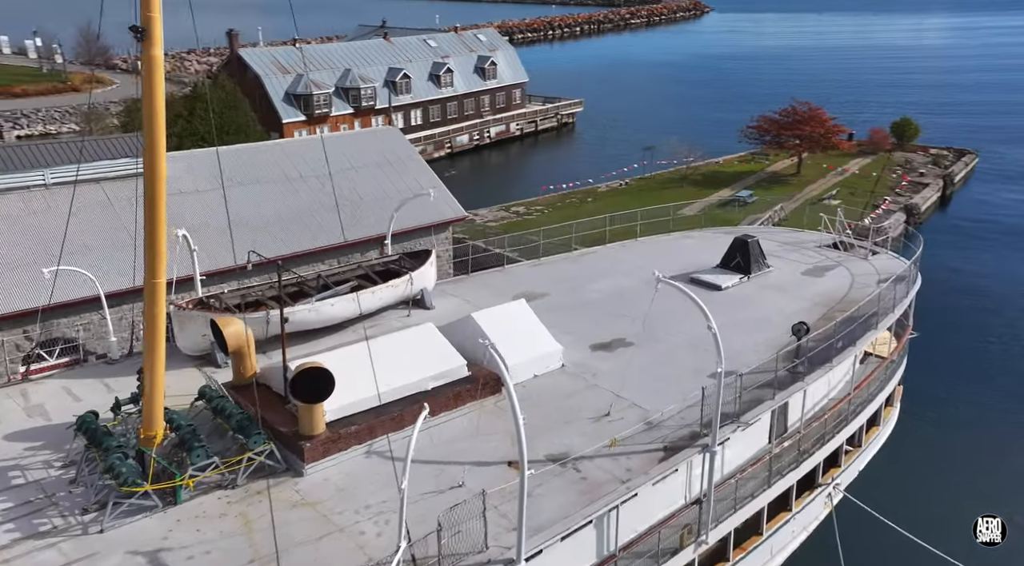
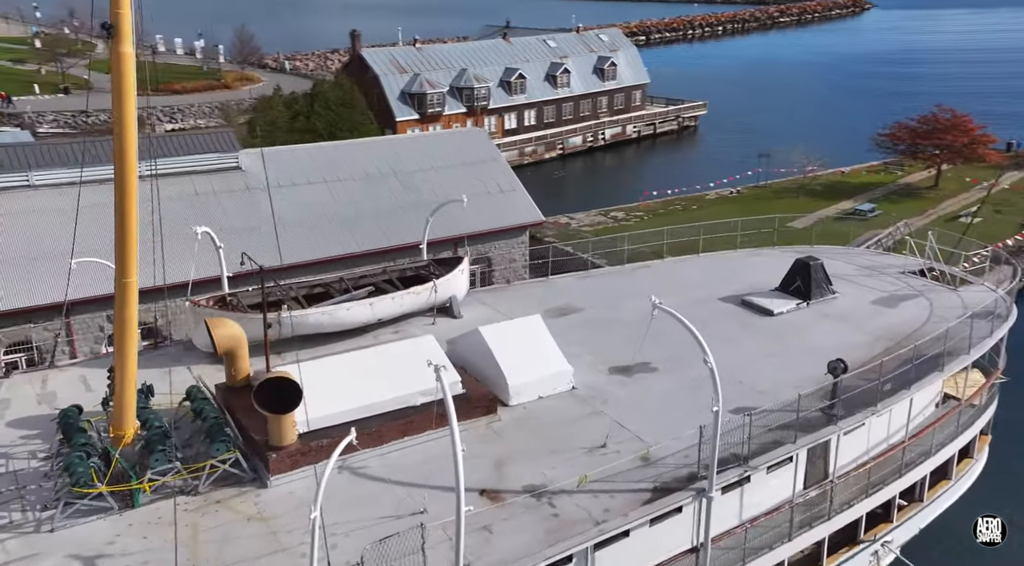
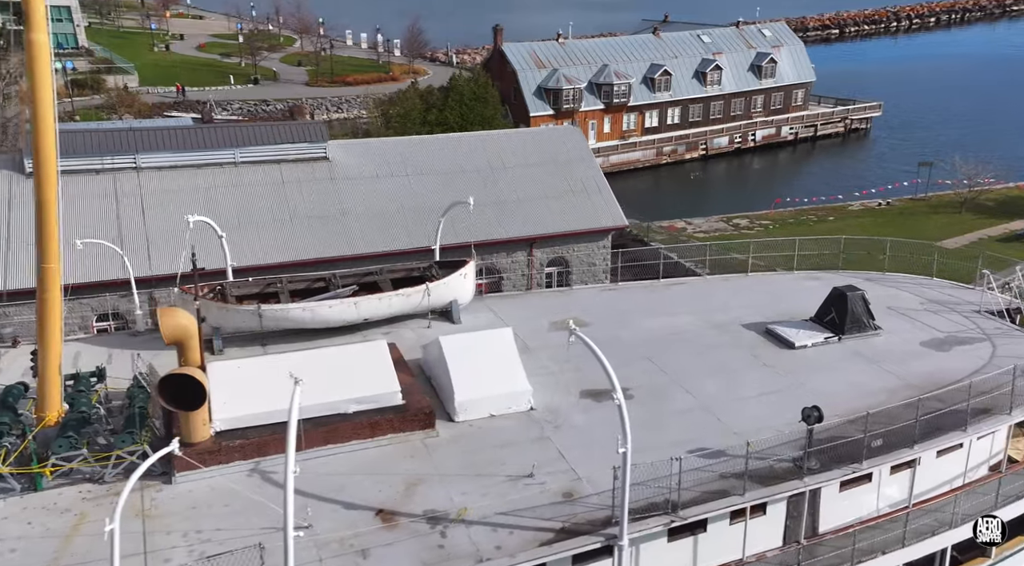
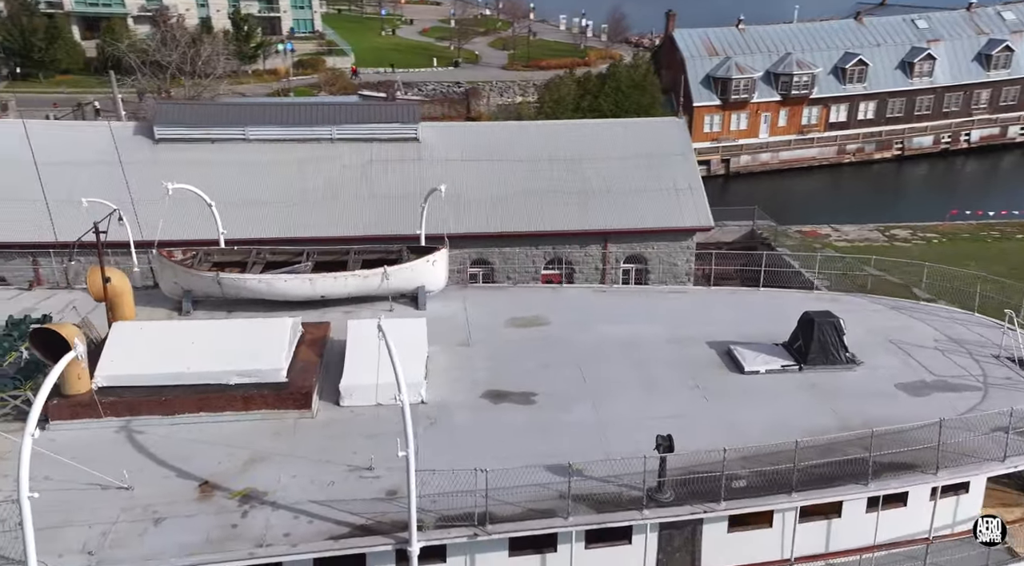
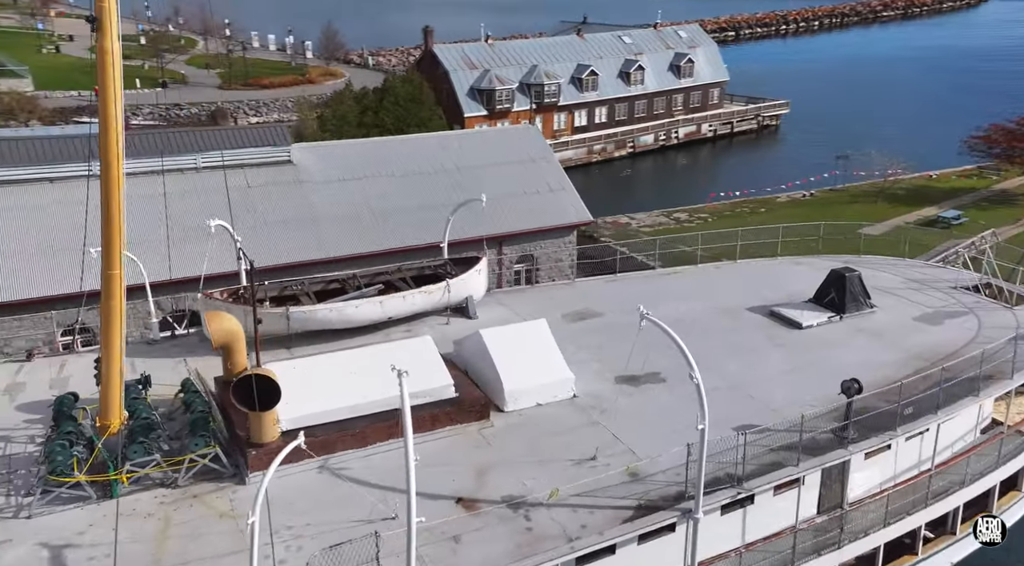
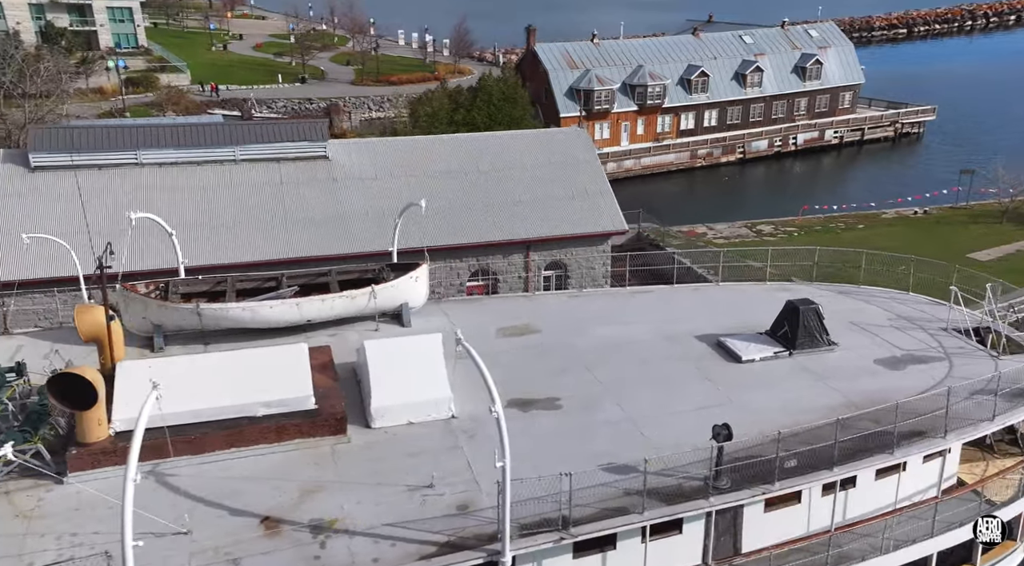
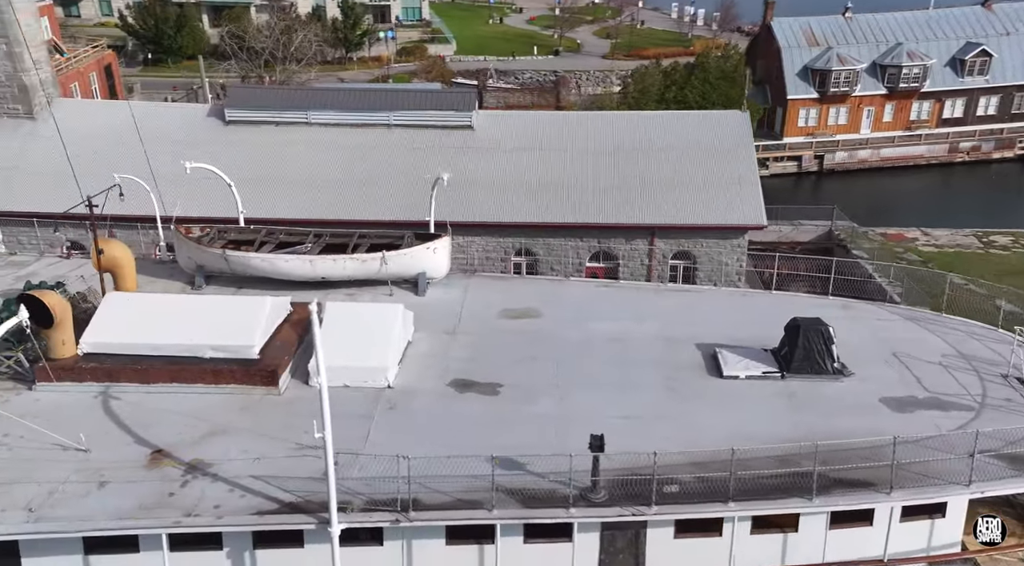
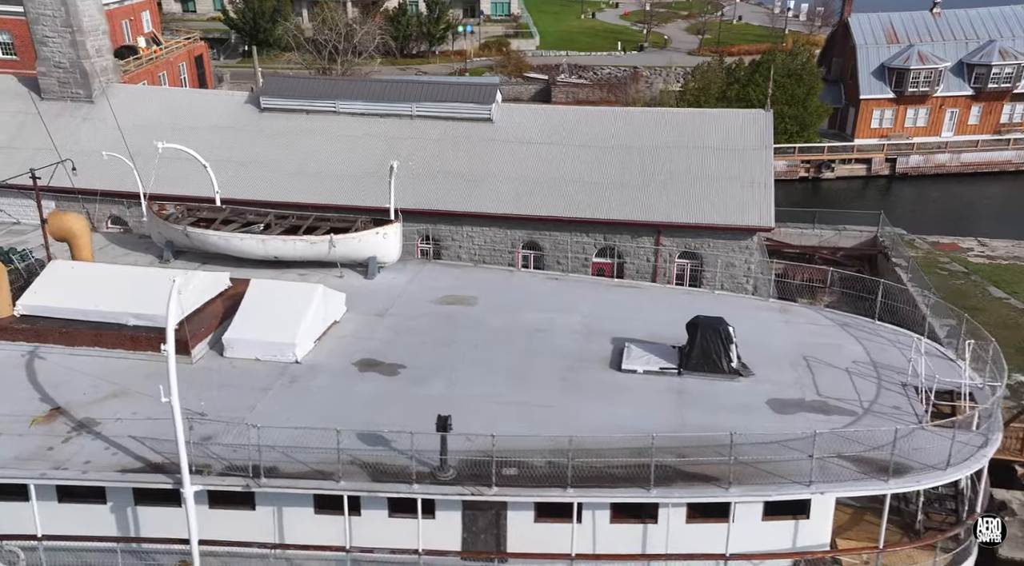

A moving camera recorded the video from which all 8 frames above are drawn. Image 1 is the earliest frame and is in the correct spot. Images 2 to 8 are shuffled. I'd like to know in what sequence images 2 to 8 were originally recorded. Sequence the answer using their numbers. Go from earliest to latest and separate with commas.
2, 5, 3, 6, 4, 7, 8
